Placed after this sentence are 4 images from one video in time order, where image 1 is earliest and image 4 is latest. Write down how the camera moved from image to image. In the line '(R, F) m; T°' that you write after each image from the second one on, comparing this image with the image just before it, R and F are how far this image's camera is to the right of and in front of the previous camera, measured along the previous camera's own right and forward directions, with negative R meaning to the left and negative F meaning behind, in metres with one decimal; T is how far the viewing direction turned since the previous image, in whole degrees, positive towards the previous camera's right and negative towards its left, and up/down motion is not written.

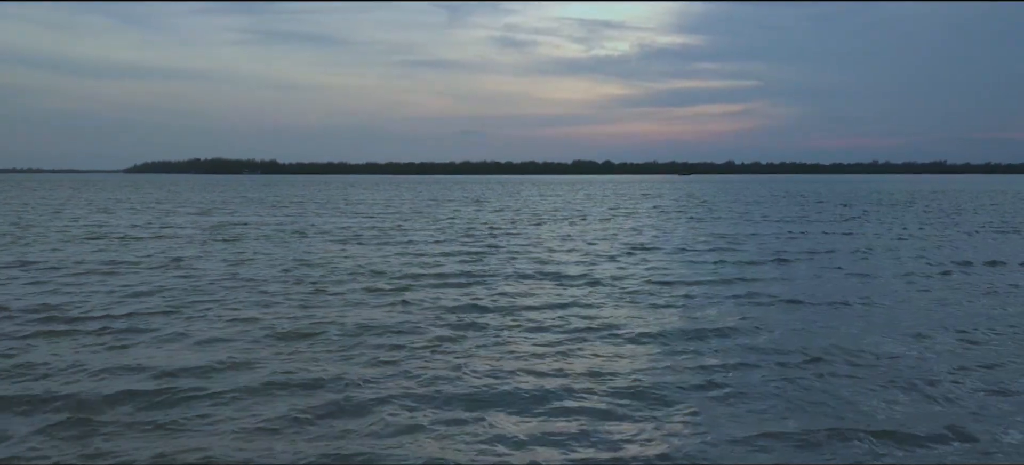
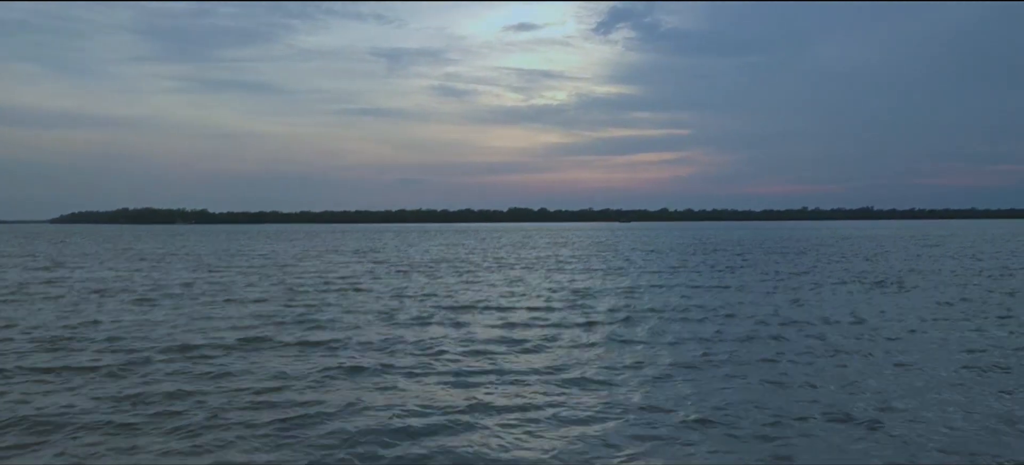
(0.0, +2.1) m; 0°
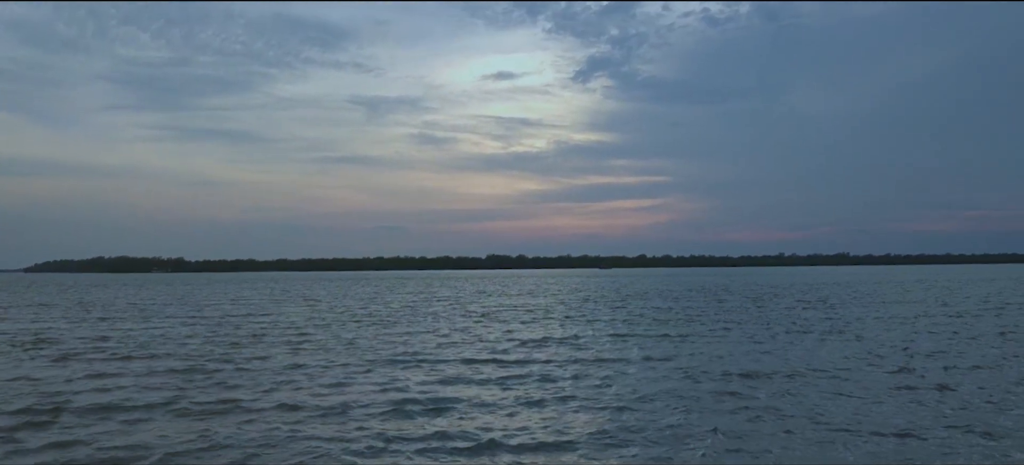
(+1.3, +2.0) m; +1°
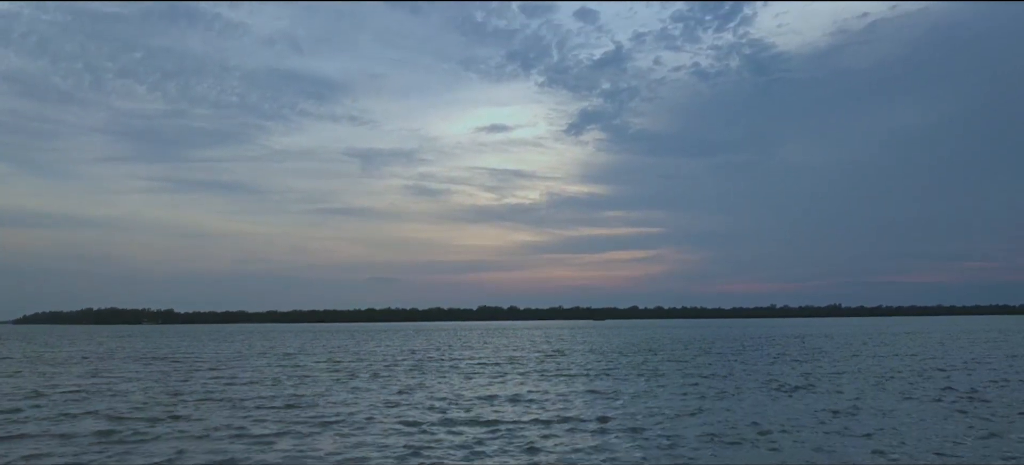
(+1.4, +2.3) m; 0°
